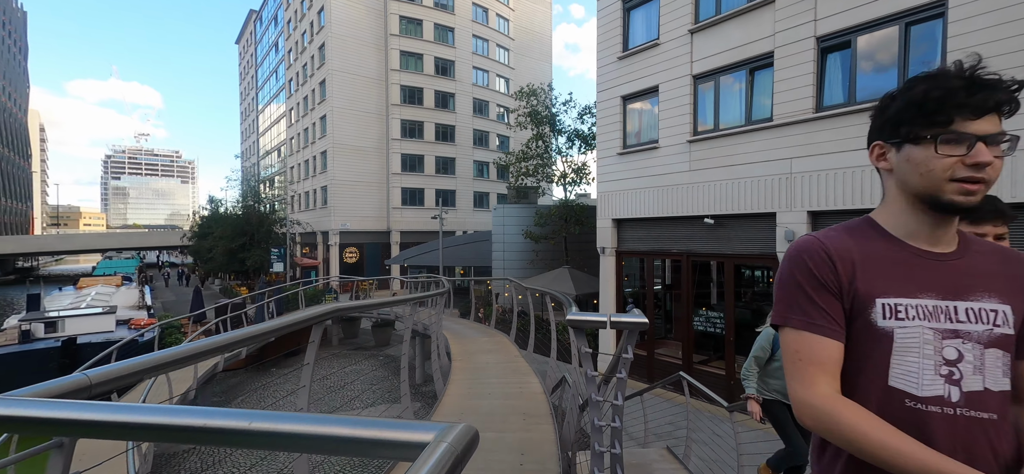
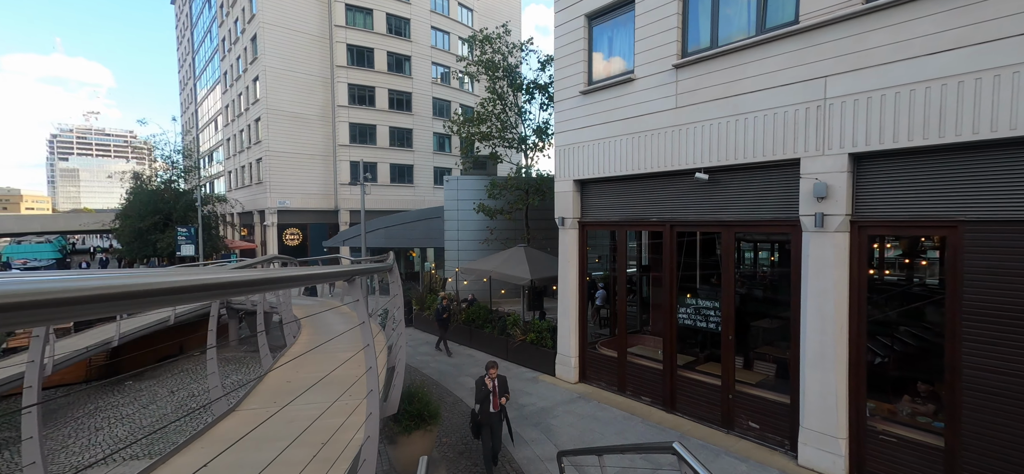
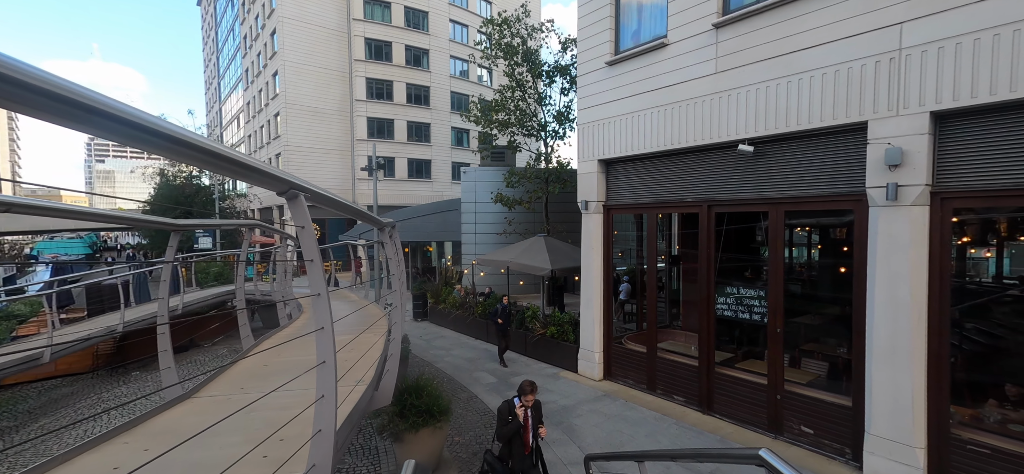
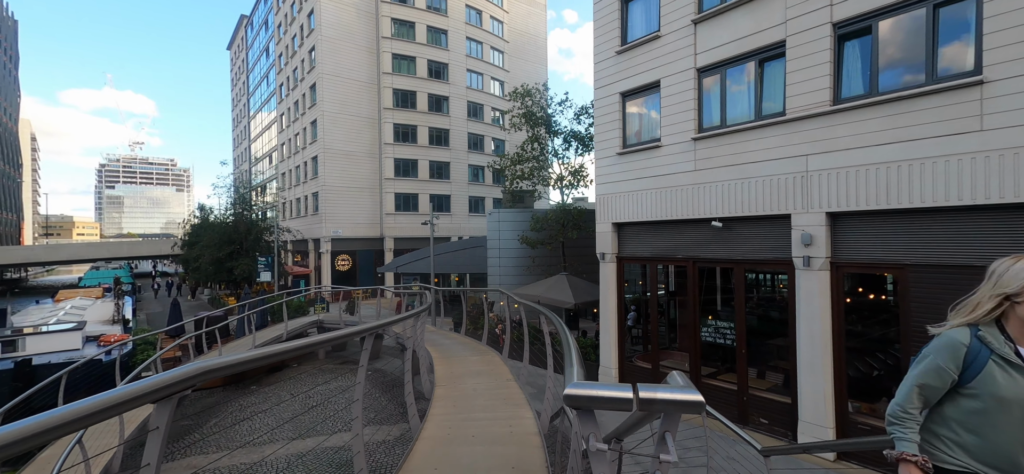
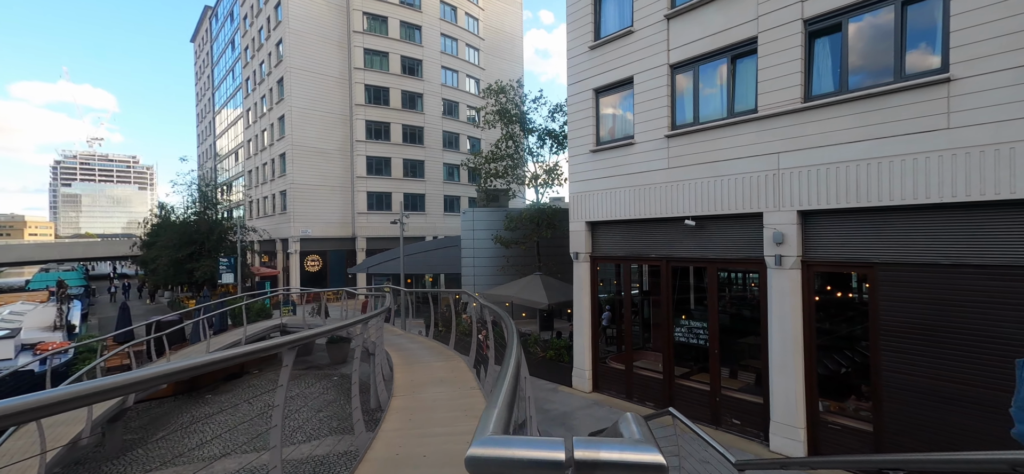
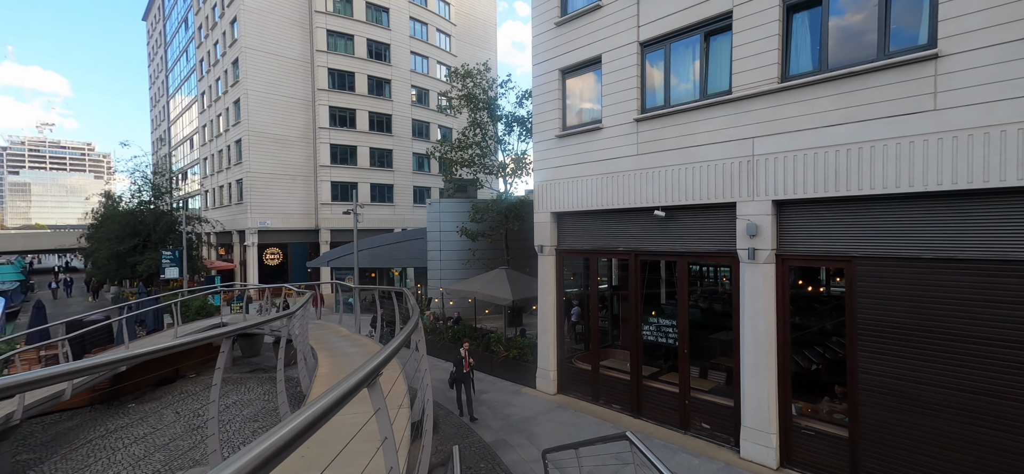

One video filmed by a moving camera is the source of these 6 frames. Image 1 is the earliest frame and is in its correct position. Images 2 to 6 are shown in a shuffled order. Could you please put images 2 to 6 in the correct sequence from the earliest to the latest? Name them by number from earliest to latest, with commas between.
4, 5, 6, 2, 3
